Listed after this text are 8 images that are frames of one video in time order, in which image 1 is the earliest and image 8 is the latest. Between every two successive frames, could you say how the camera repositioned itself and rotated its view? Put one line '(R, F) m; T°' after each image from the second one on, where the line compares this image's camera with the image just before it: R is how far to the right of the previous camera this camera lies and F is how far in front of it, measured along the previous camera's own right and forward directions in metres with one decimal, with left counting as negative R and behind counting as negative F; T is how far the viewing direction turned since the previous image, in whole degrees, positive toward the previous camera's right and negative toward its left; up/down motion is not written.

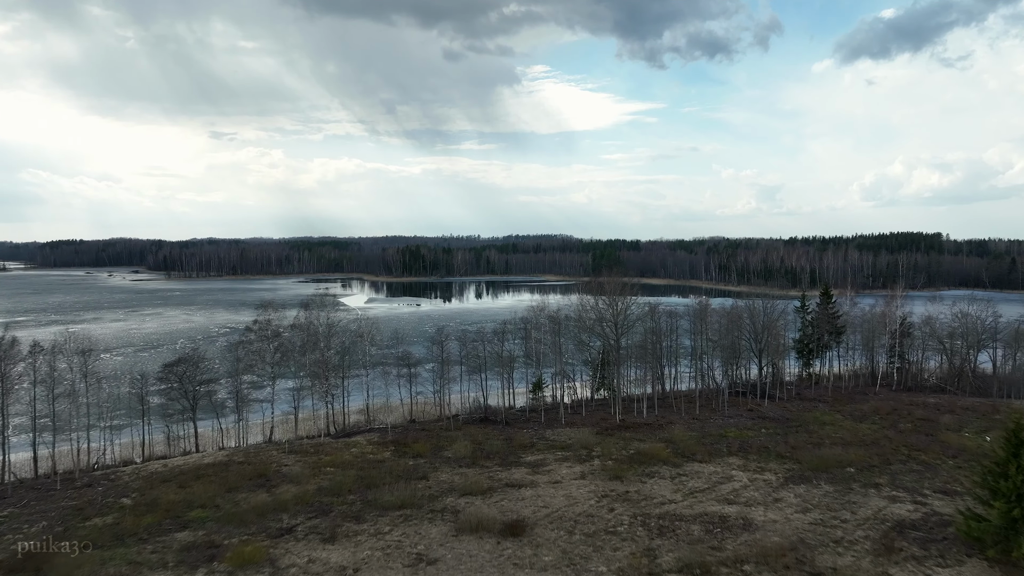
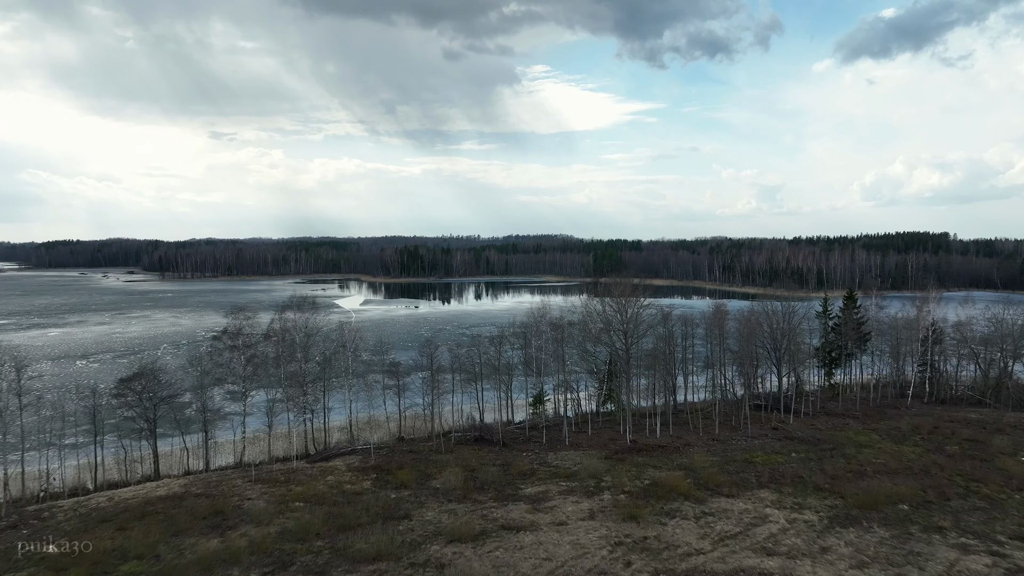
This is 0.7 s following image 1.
(+0.1, +2.6) m; 0°
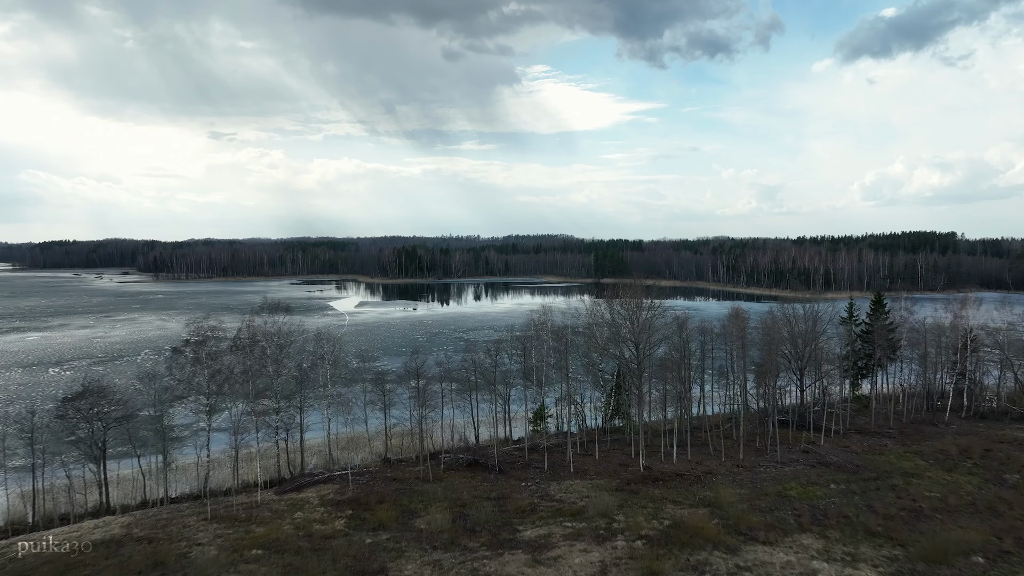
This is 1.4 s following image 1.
(+0.1, +2.6) m; 0°
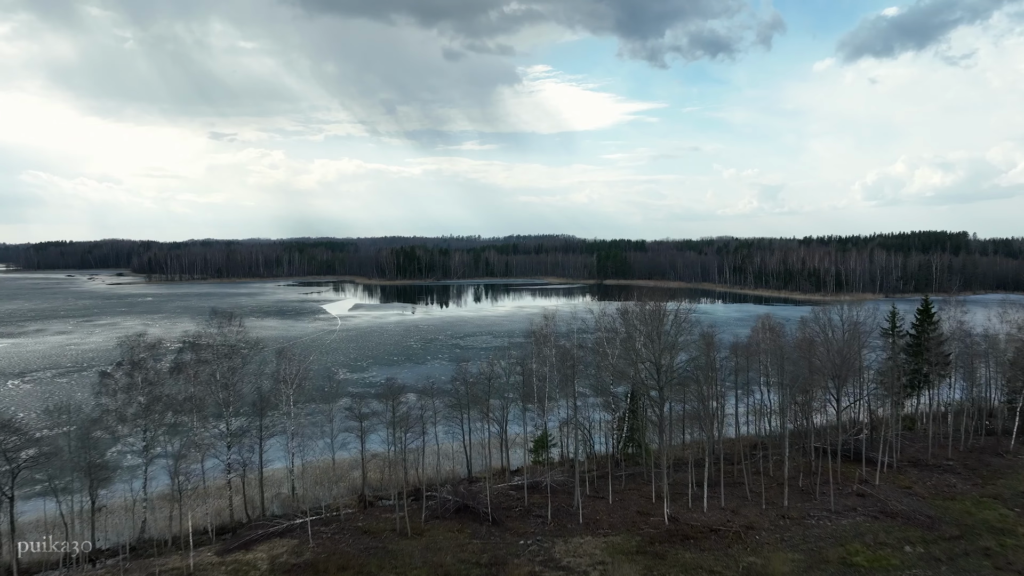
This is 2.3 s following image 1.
(+0.1, +3.4) m; 0°
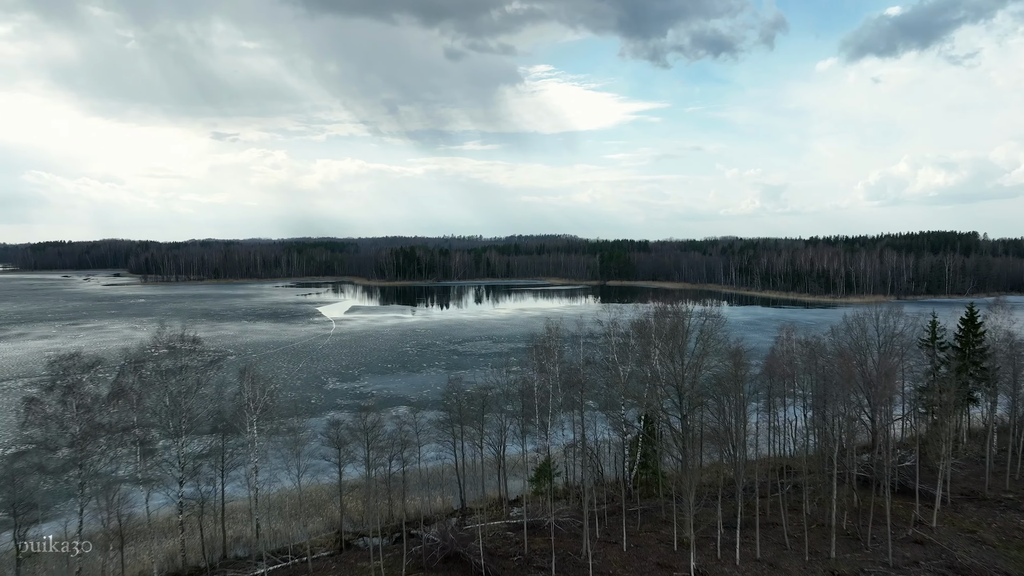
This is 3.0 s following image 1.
(+0.1, +2.5) m; 0°
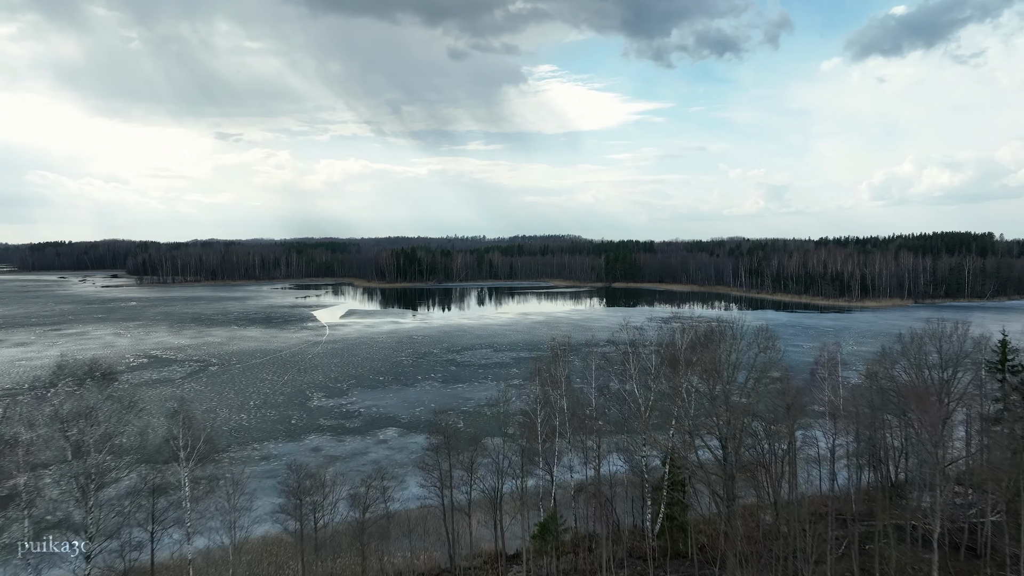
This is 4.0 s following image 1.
(+0.1, +3.3) m; 0°
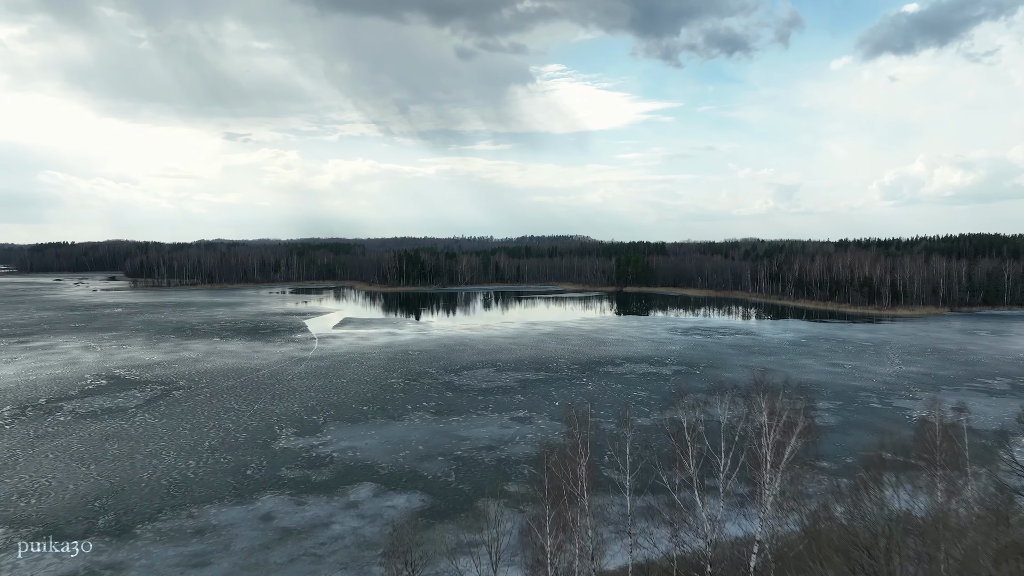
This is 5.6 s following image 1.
(+0.2, +5.7) m; -1°
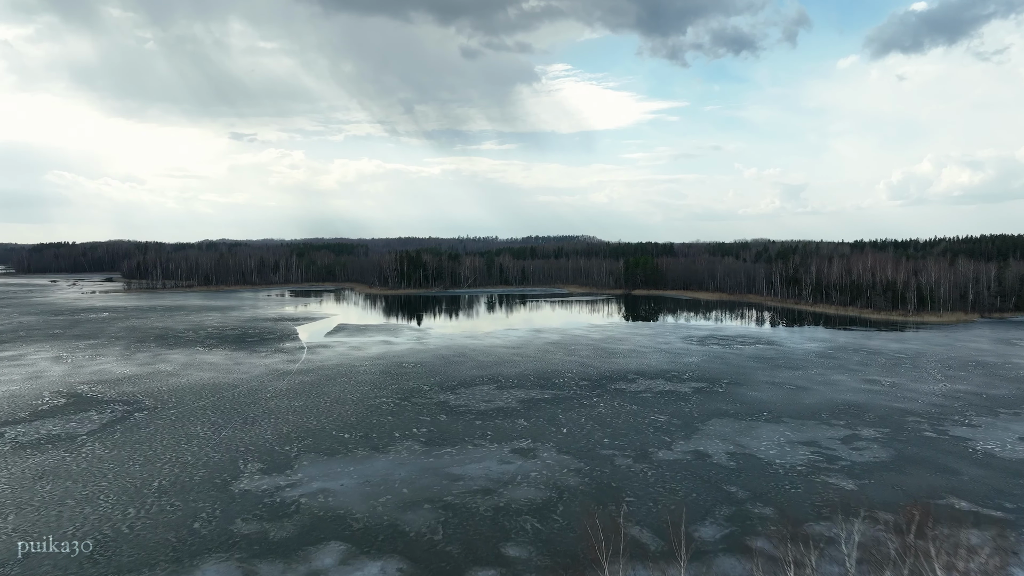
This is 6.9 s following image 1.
(+0.2, +4.4) m; 0°
